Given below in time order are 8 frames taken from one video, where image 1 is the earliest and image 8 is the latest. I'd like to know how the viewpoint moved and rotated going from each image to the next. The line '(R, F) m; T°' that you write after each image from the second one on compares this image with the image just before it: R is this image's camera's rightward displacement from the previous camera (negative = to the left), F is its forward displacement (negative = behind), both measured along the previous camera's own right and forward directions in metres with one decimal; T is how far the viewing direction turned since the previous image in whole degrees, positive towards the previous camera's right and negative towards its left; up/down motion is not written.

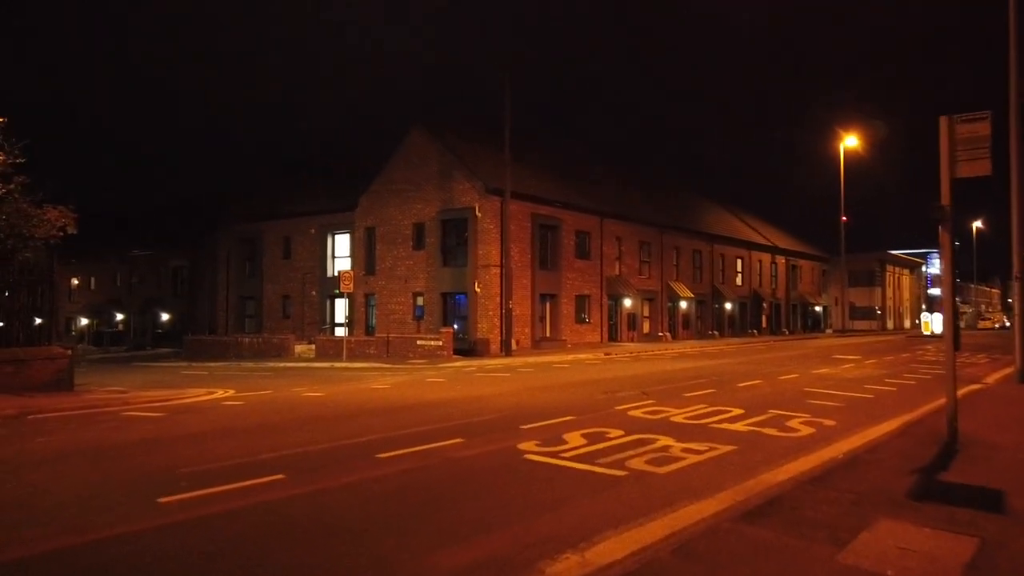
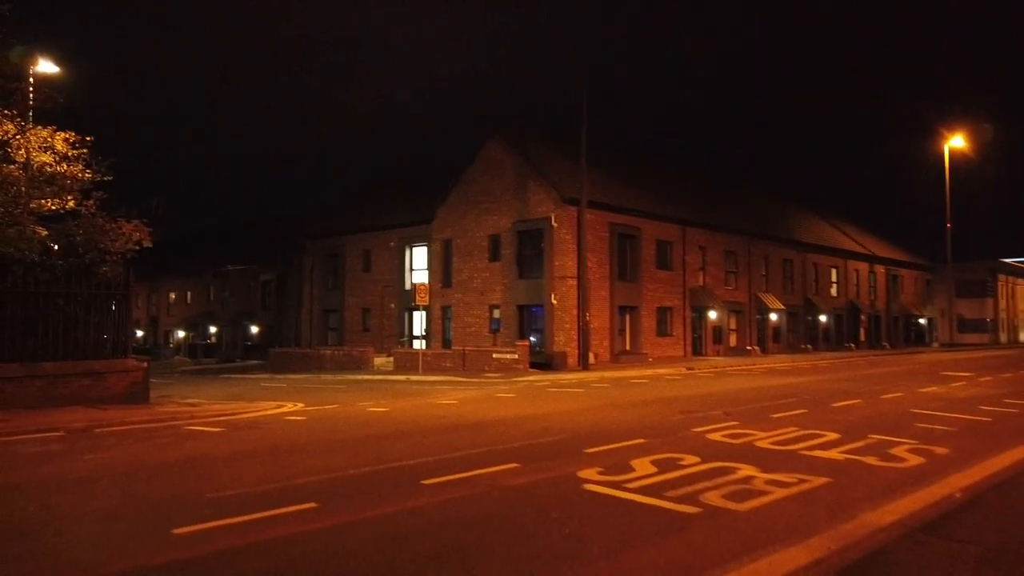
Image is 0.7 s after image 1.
(+0.3, +0.9) m; -6°
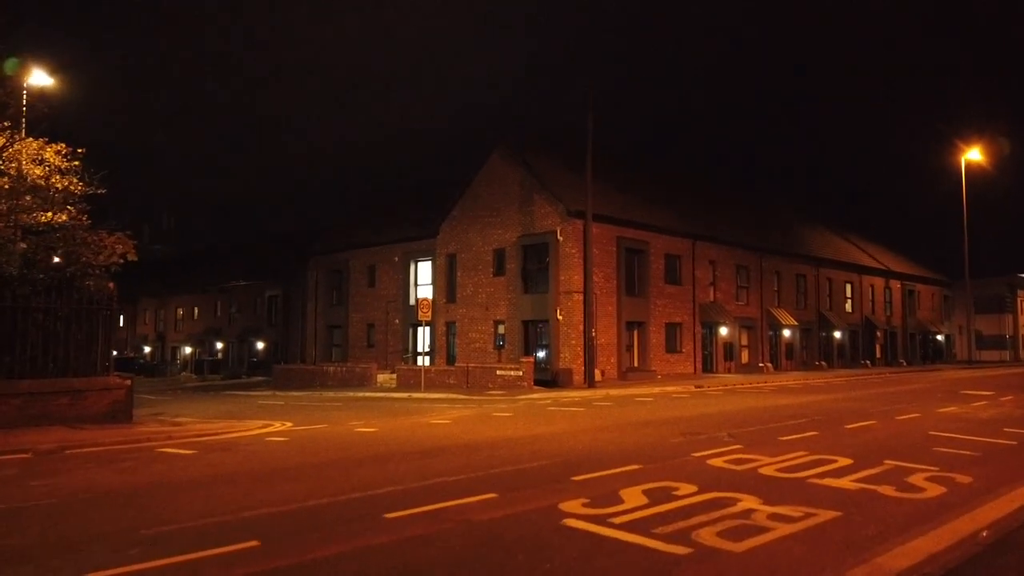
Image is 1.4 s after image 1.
(+0.4, +0.7) m; -1°
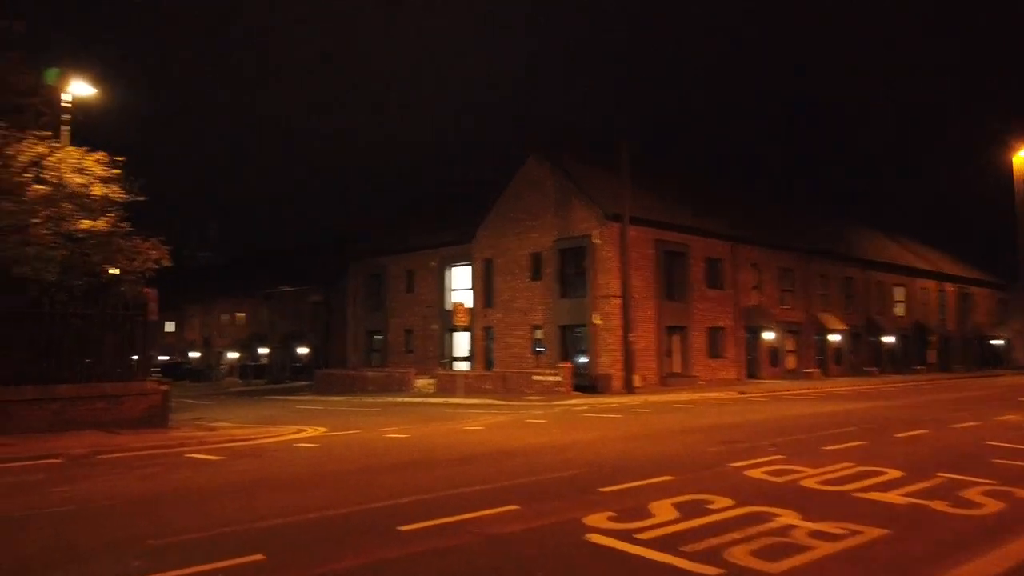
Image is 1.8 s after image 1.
(+0.2, +0.3) m; -3°
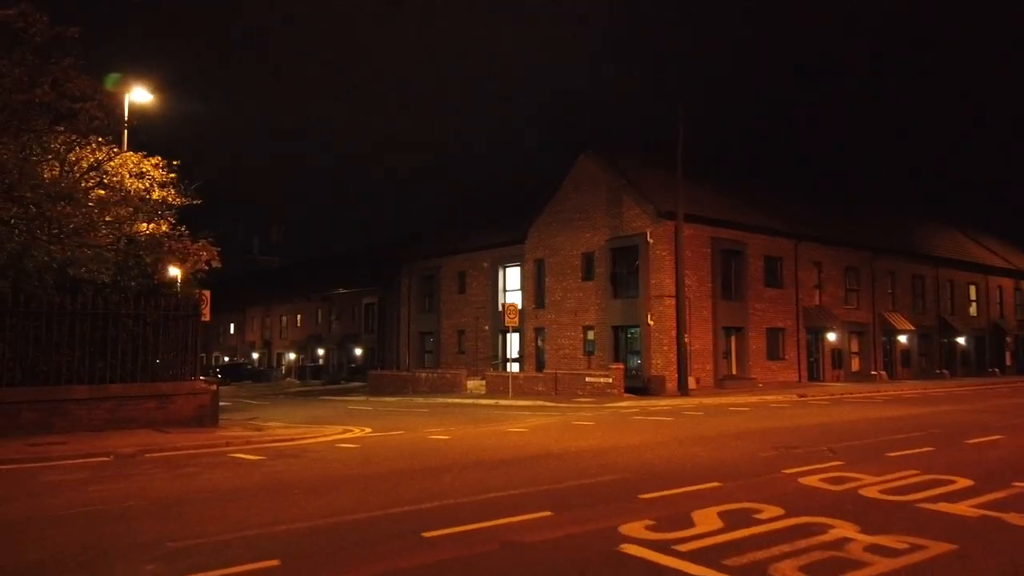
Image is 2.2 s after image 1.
(+0.2, +0.4) m; -4°
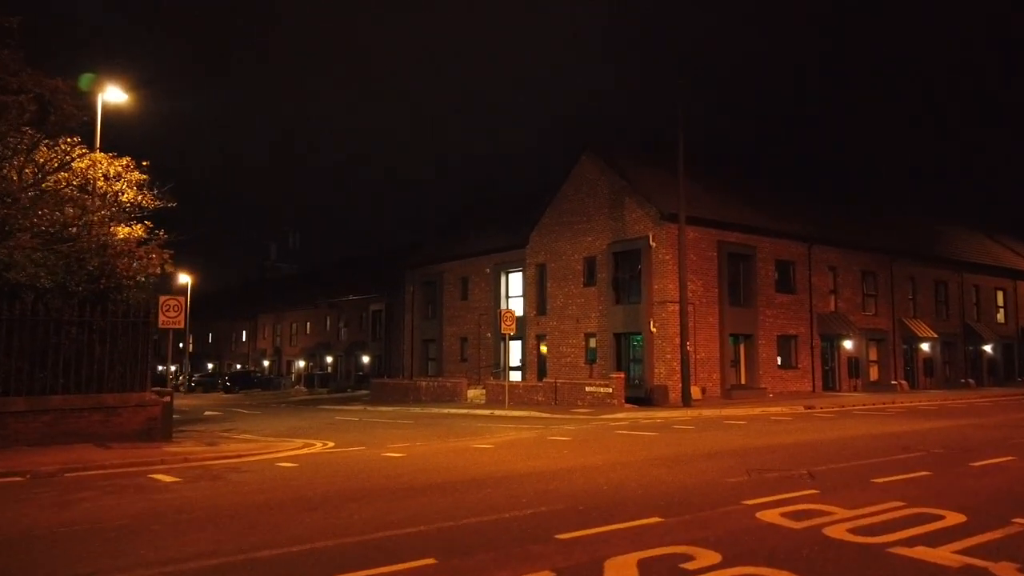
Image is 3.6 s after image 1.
(+1.2, +1.2) m; -2°
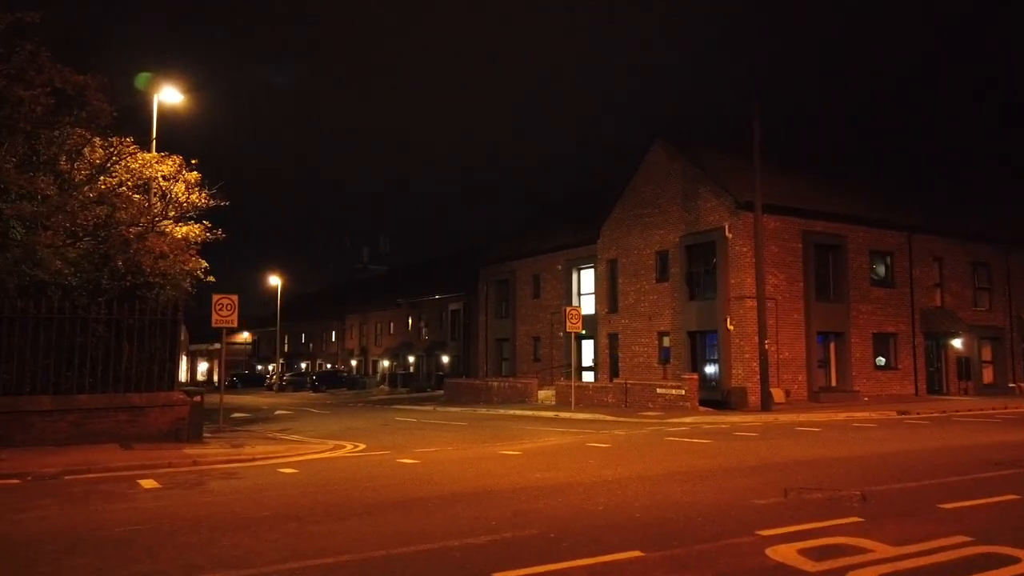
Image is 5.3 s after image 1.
(+1.3, +1.3) m; -7°
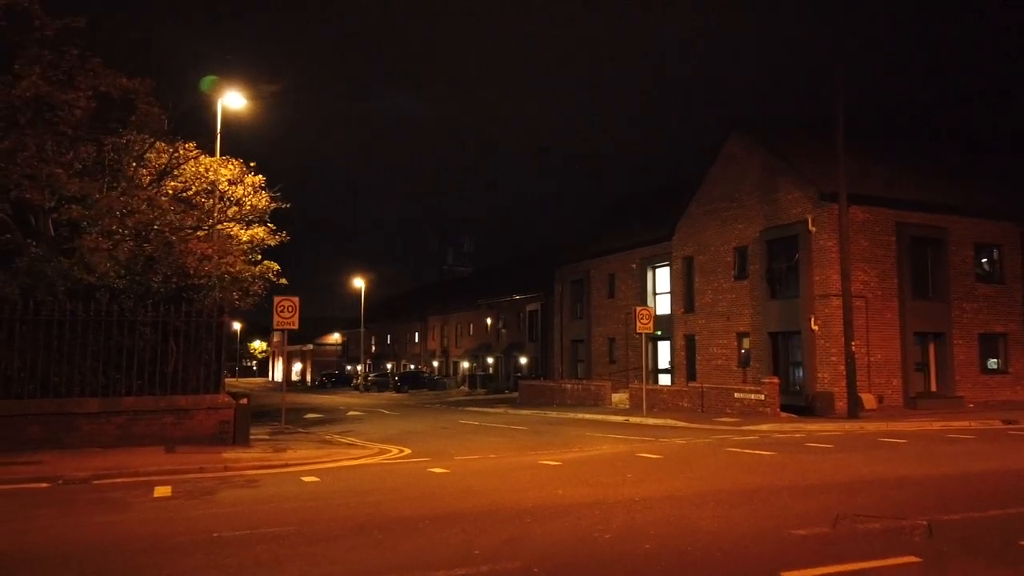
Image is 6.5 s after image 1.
(+0.9, +0.9) m; -7°
